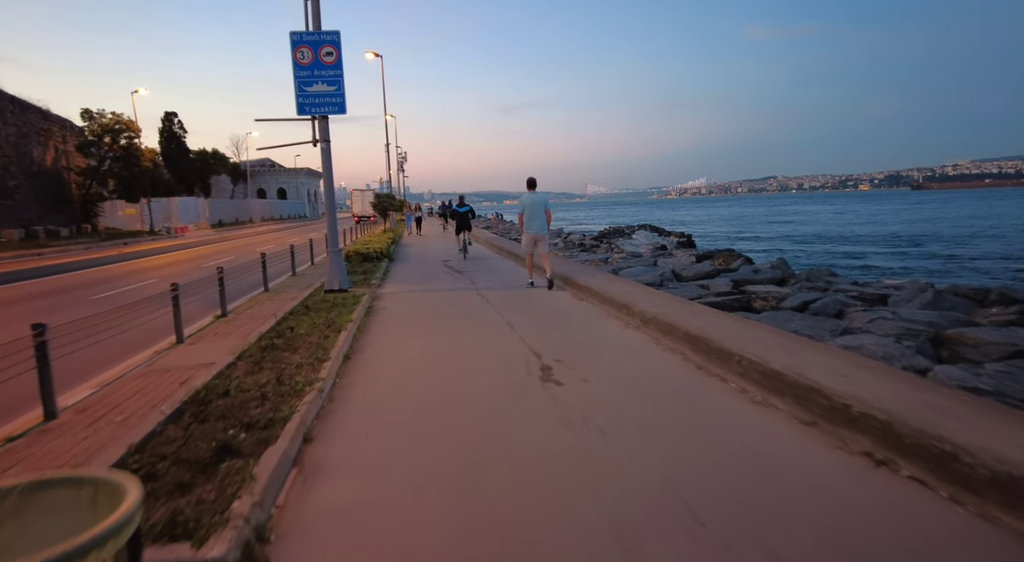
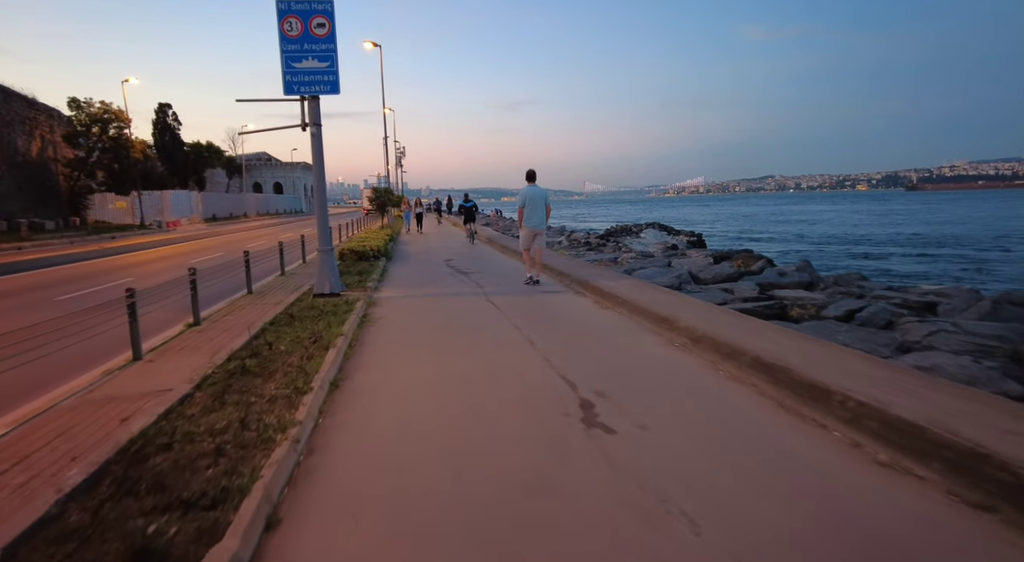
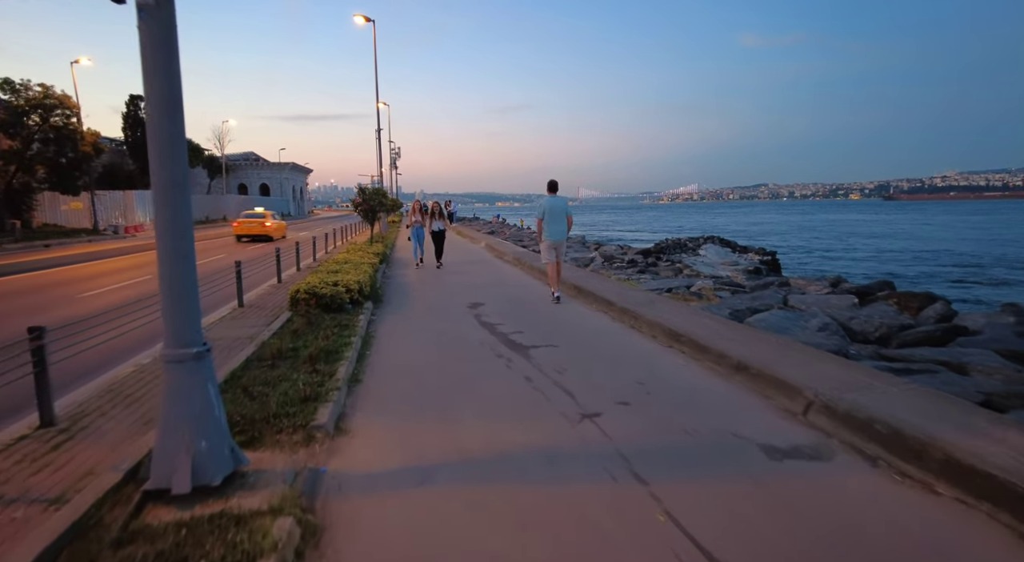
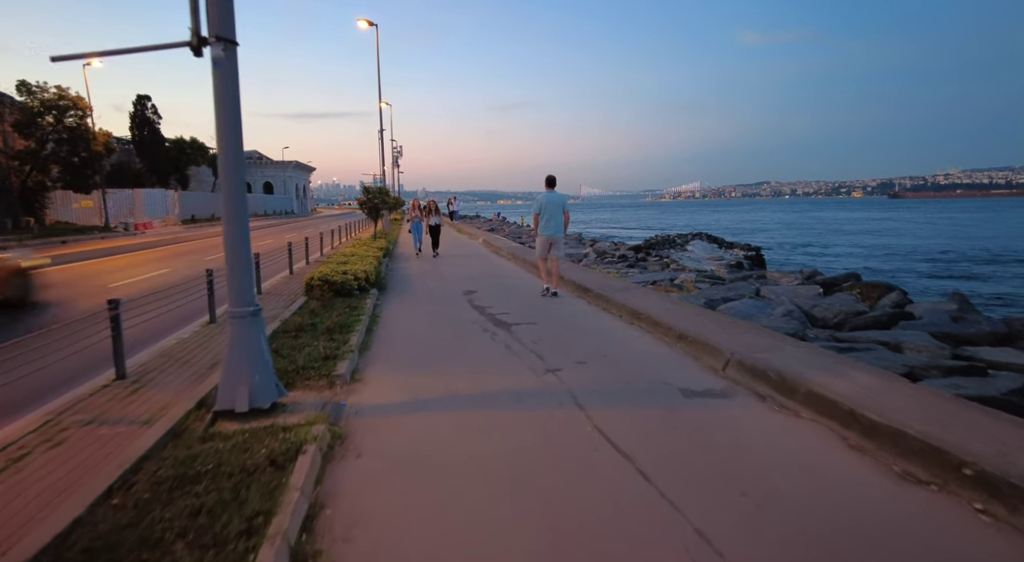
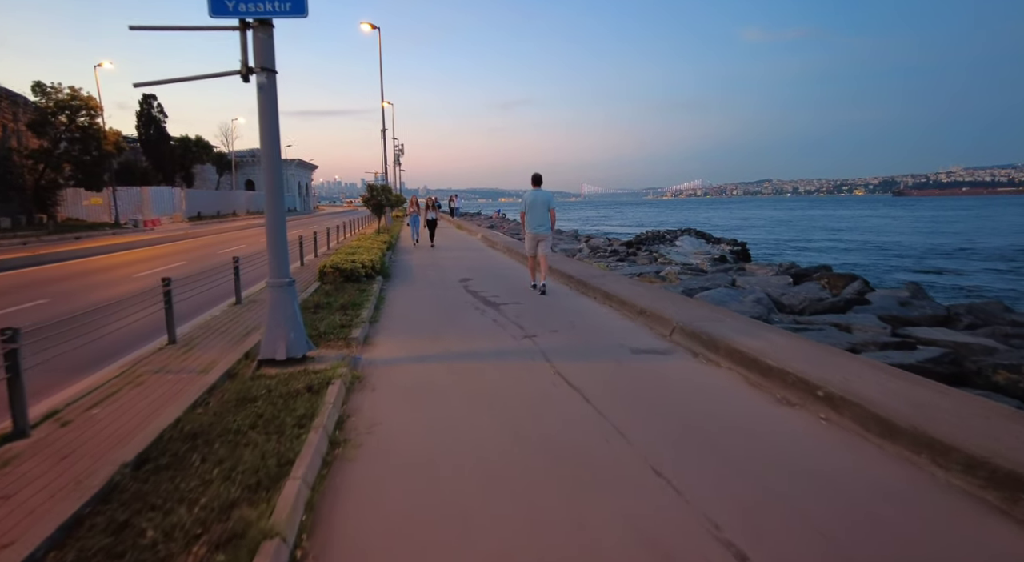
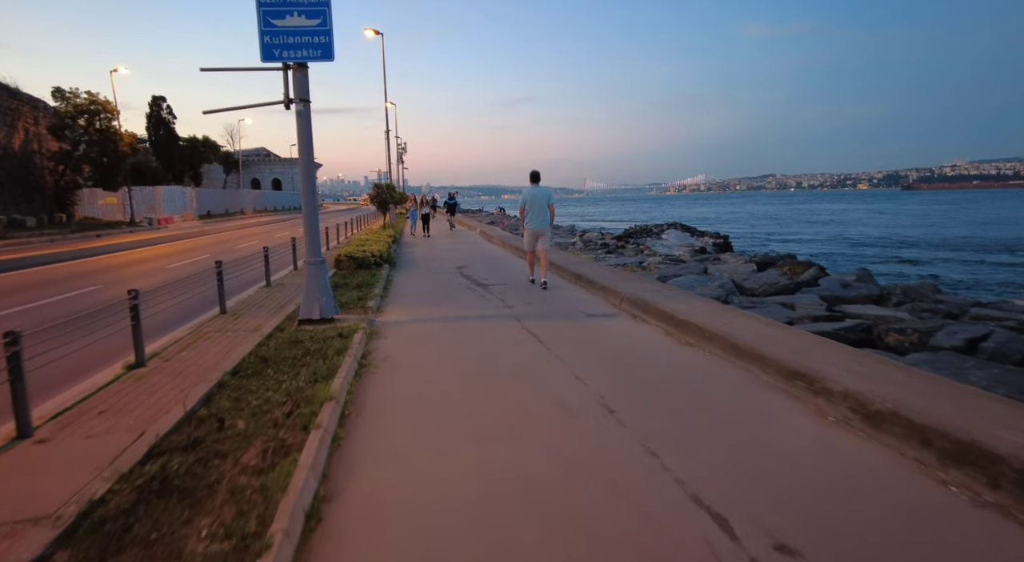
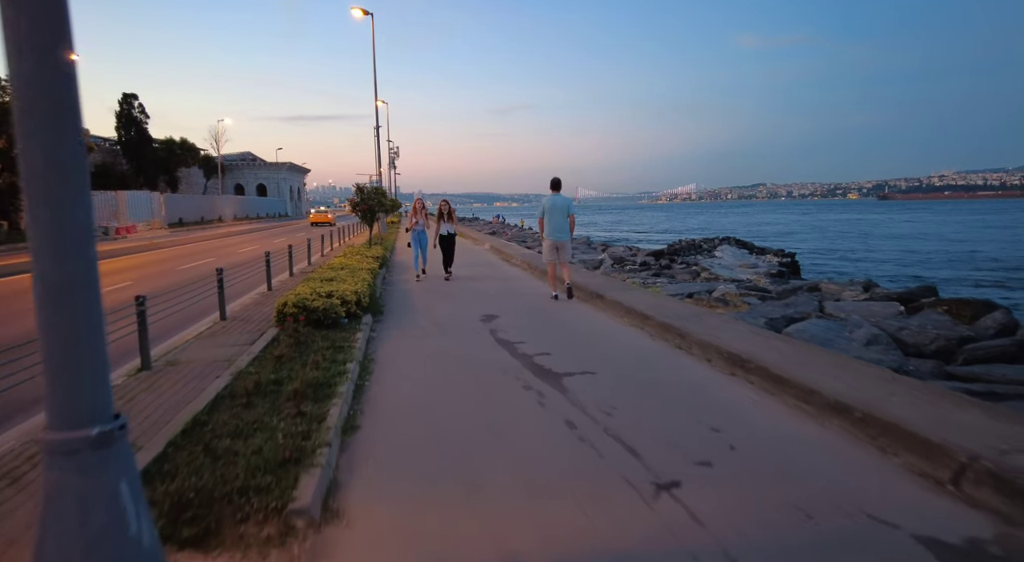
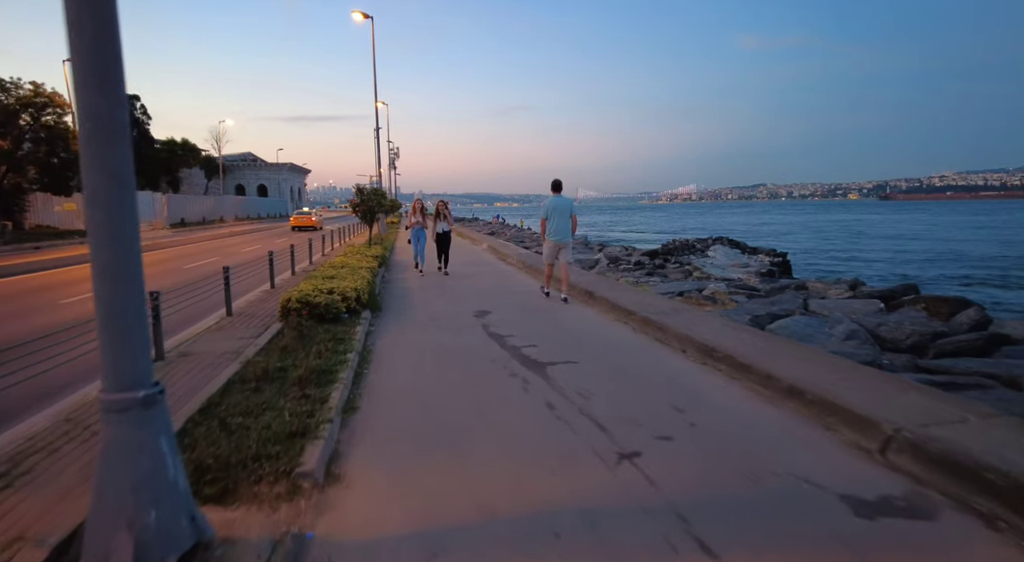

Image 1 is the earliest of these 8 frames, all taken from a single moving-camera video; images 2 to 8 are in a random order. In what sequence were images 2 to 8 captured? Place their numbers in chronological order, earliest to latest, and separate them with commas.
2, 6, 5, 4, 3, 8, 7
